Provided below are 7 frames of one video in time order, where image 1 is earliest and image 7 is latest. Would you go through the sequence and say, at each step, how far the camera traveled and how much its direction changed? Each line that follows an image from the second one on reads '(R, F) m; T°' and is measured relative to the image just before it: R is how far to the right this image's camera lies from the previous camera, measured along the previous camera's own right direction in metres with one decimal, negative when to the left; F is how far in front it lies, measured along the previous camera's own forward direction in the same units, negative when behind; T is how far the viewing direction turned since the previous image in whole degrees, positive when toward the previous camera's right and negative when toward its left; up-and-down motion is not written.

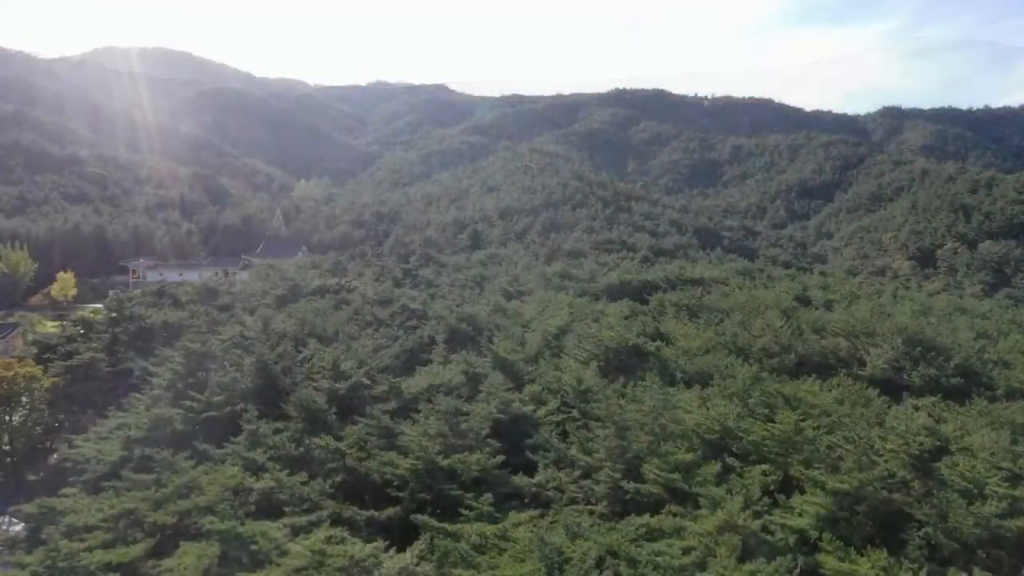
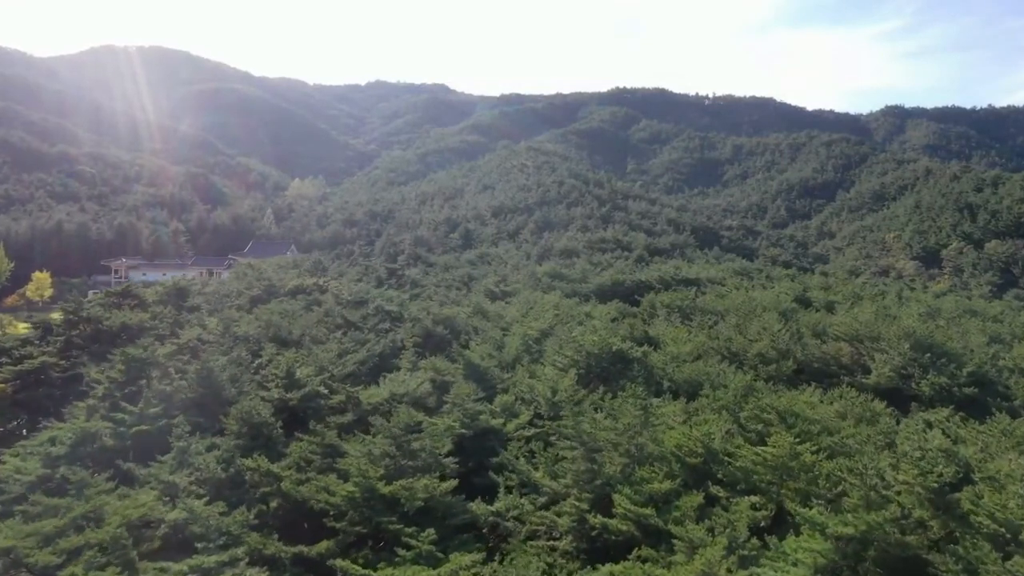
(+0.7, +1.6) m; 0°
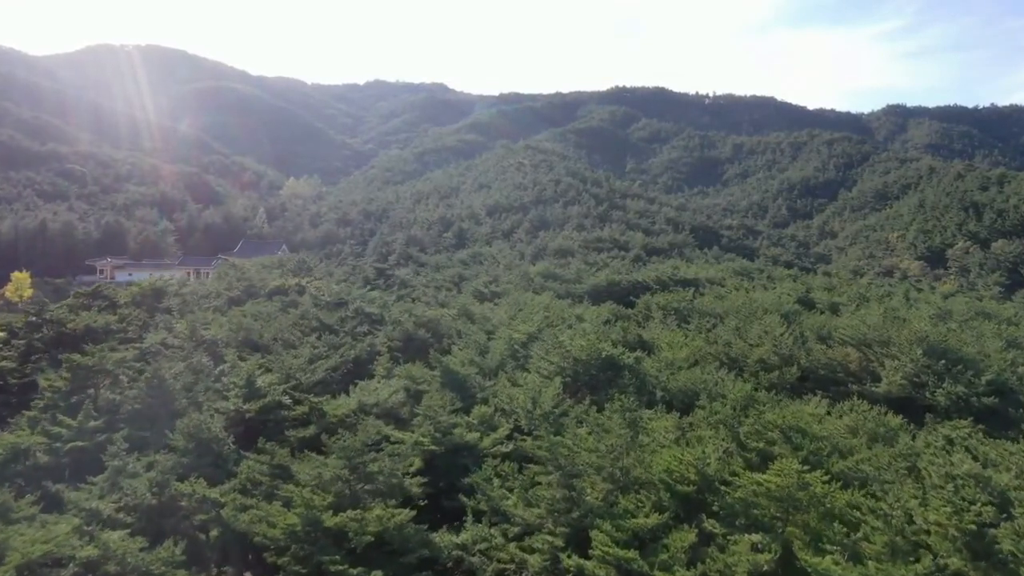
(+0.5, +1.3) m; 0°
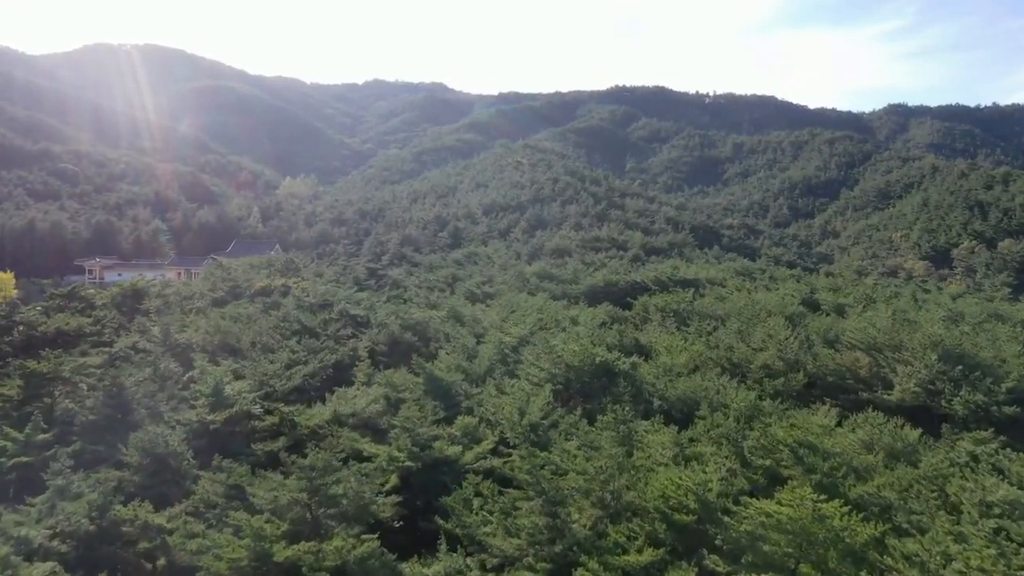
(+0.3, +1.0) m; 0°
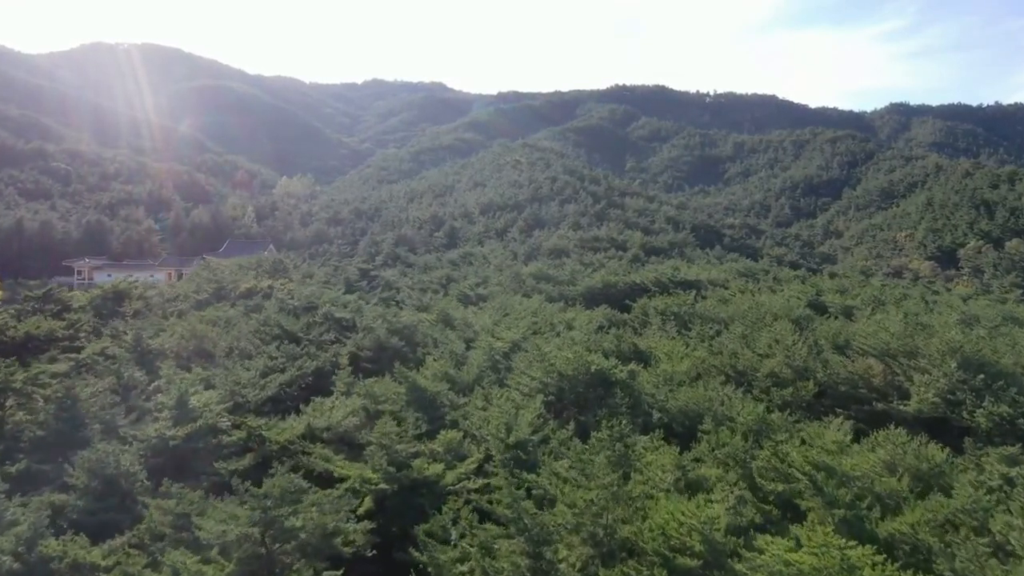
(+0.2, +1.1) m; 0°
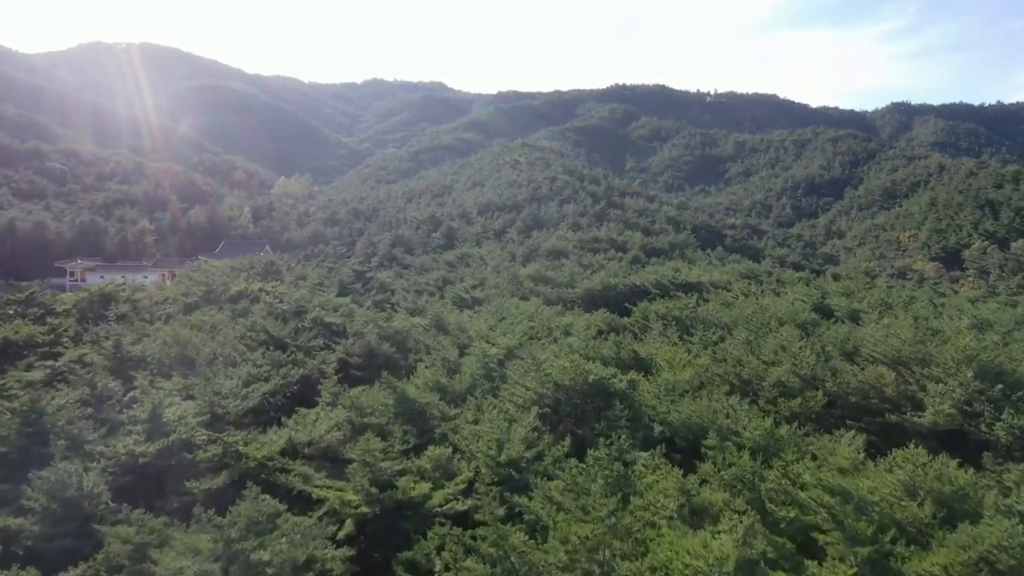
(+0.1, +0.7) m; 0°
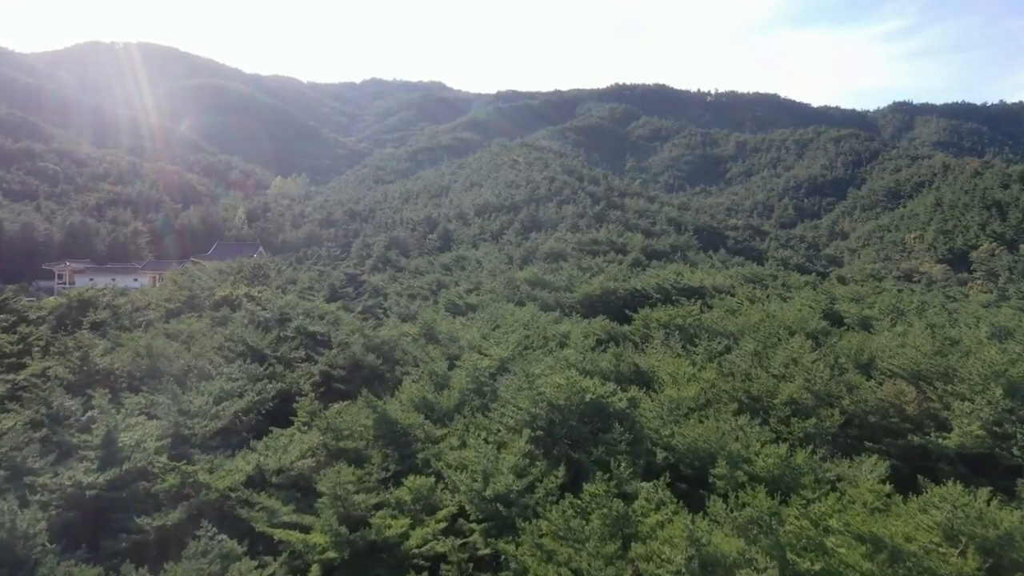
(+0.2, +1.1) m; 0°
